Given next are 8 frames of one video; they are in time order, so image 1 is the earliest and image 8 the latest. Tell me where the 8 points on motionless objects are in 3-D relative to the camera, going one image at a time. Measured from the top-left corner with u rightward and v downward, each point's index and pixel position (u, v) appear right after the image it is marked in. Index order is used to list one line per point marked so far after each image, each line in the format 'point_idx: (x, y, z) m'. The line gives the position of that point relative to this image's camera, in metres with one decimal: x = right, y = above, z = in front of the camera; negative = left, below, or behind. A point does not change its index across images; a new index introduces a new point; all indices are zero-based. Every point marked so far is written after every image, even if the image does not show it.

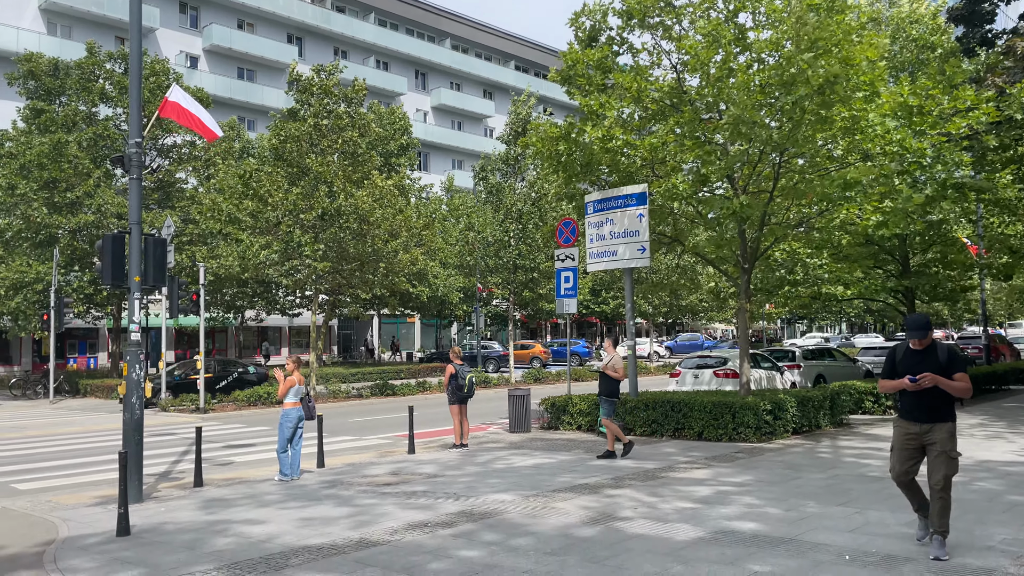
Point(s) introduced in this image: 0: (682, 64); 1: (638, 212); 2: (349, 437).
0: (+2.9, +3.8, +13.5) m
1: (+2.1, +1.3, +13.4) m
2: (-3.0, -2.8, +14.9) m
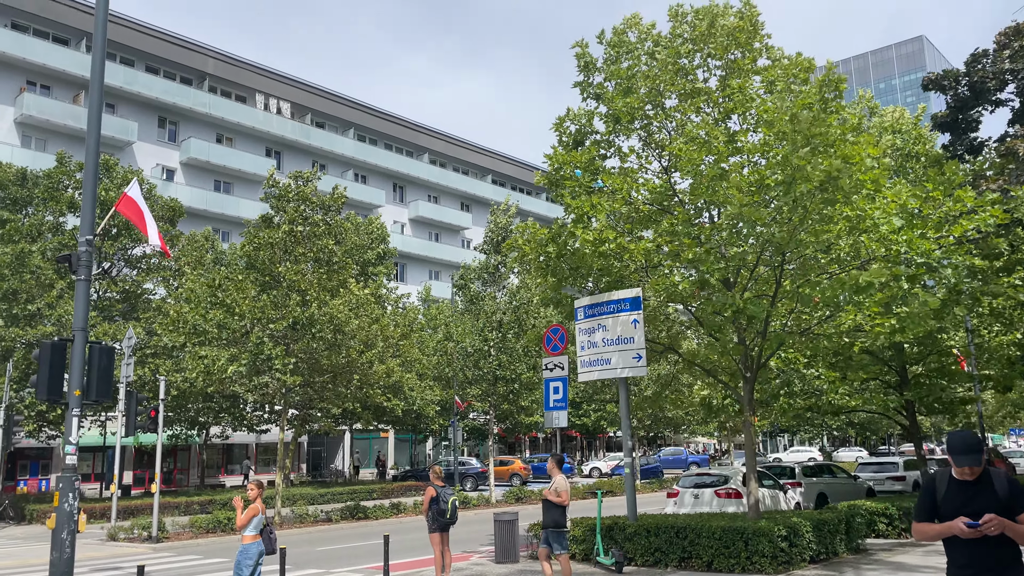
0: (+2.6, +2.0, +13.0) m
1: (+1.9, -0.5, +12.6) m
2: (-3.3, -4.7, +13.3) m
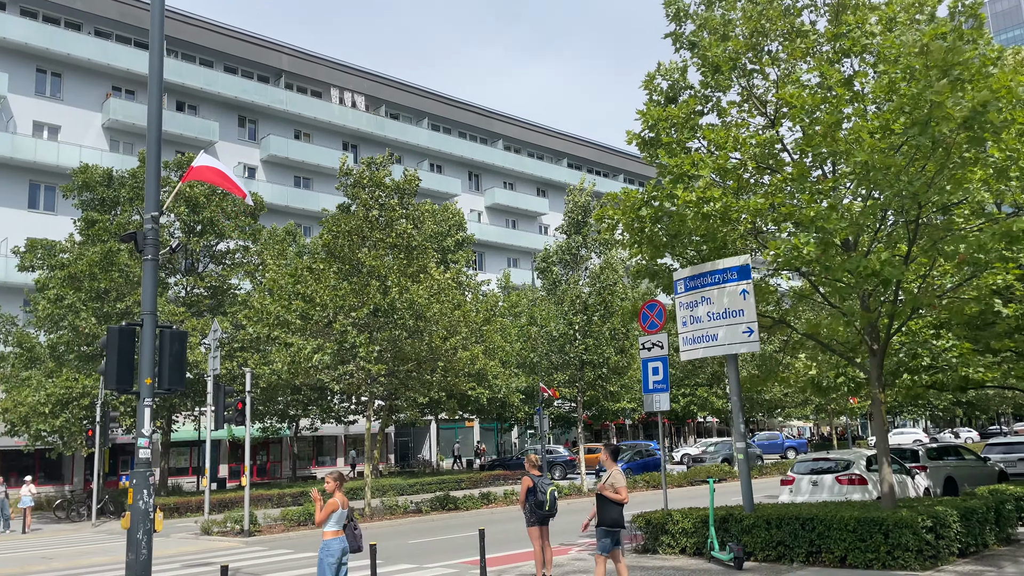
0: (+3.9, +2.5, +11.7) m
1: (+3.3, 0.0, +11.4) m
2: (-1.6, -4.4, +12.7) m
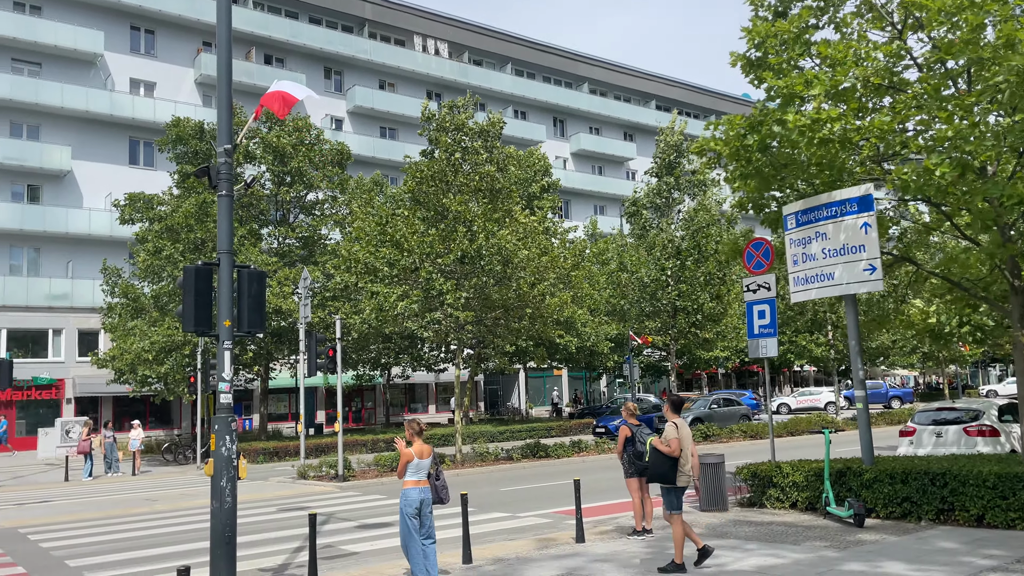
0: (+5.2, +3.4, +10.4) m
1: (+4.5, +0.8, +10.2) m
2: (-0.2, -3.5, +12.4) m
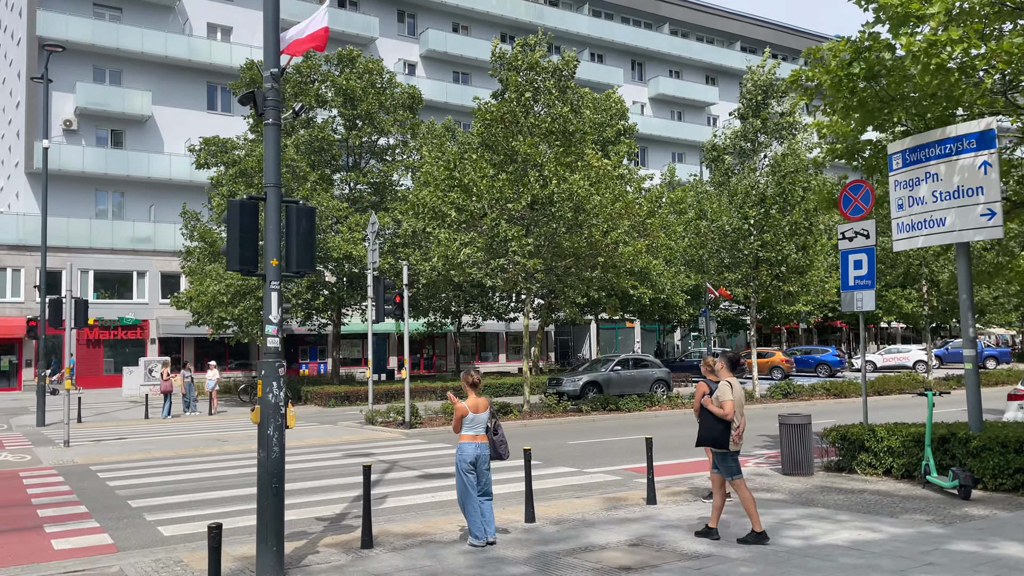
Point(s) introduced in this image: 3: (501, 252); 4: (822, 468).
0: (+6.0, +4.0, +9.0) m
1: (+5.3, +1.4, +9.0) m
2: (+0.8, -2.7, +11.9) m
3: (-0.2, +0.9, +19.4) m
4: (+4.2, -2.5, +10.9) m
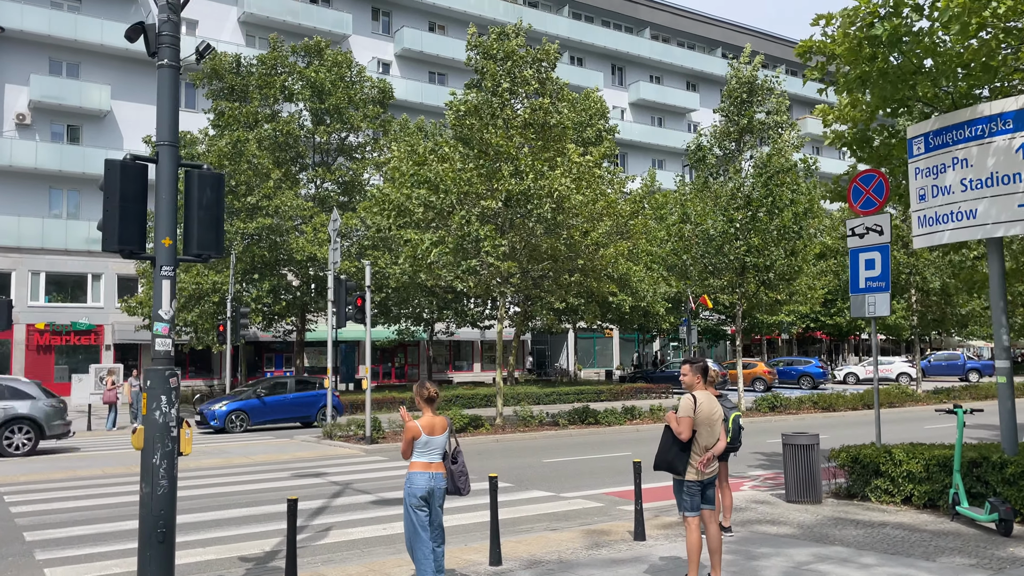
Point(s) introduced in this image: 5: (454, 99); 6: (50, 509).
0: (+5.7, +4.0, +7.8) m
1: (+5.0, +1.4, +7.9) m
2: (+0.4, -2.7, +10.5) m
3: (-0.9, +0.8, +18.0) m
4: (+3.8, -2.5, +9.6) m
5: (-1.4, +4.7, +19.7) m
6: (-5.6, -2.7, +9.7) m
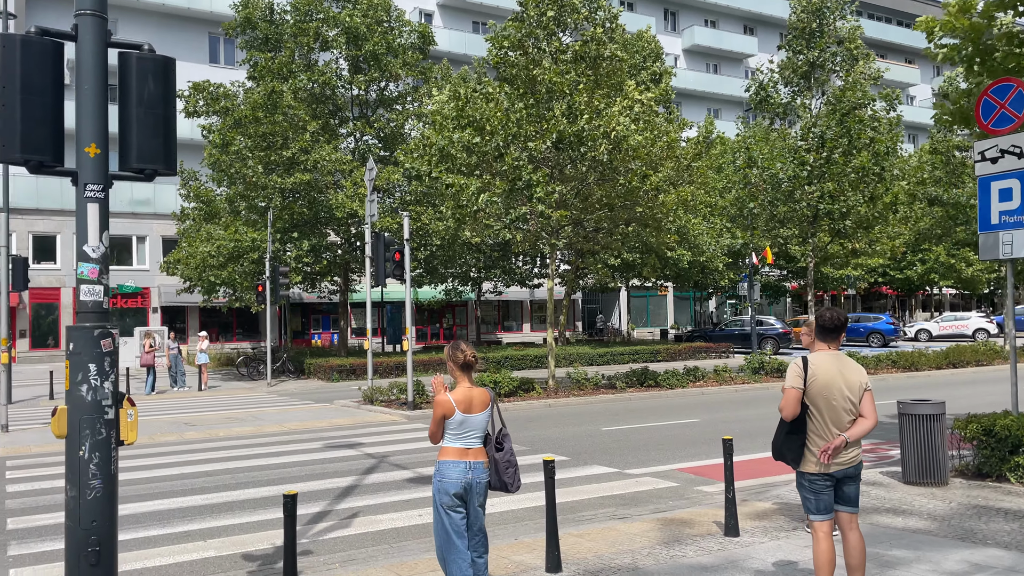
0: (+6.1, +4.5, +5.8) m
1: (+5.4, +2.0, +6.0) m
2: (+1.1, -2.0, +9.1) m
3: (+0.2, +1.8, +16.5) m
4: (+4.4, -1.8, +8.0) m
5: (-0.3, +5.7, +18.0) m
6: (-5.0, -2.2, +8.7) m
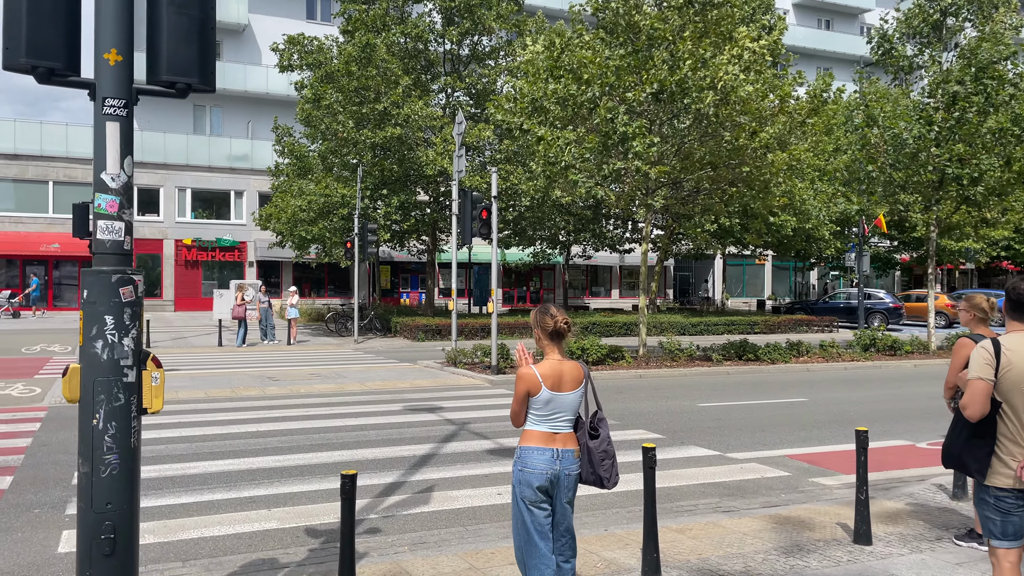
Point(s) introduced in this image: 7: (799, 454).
0: (+6.8, +4.6, +4.1) m
1: (+6.1, +2.1, +4.5) m
2: (+2.0, -1.7, +8.2) m
3: (+2.1, +2.5, +15.5) m
4: (+5.2, -1.6, +6.8) m
5: (+1.9, +6.5, +16.8) m
6: (-4.1, -1.6, +8.5) m
7: (+2.9, -1.7, +8.2) m
